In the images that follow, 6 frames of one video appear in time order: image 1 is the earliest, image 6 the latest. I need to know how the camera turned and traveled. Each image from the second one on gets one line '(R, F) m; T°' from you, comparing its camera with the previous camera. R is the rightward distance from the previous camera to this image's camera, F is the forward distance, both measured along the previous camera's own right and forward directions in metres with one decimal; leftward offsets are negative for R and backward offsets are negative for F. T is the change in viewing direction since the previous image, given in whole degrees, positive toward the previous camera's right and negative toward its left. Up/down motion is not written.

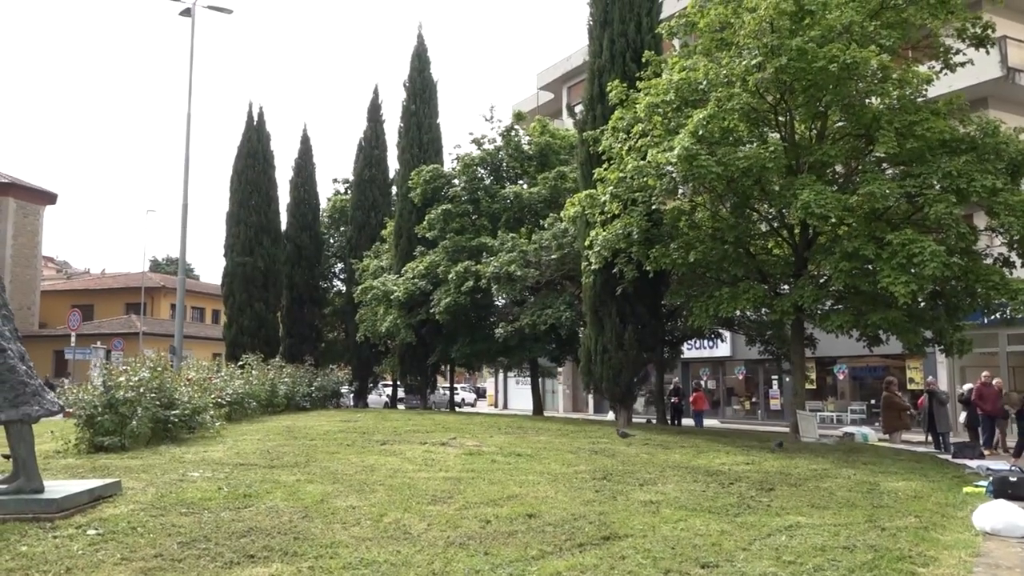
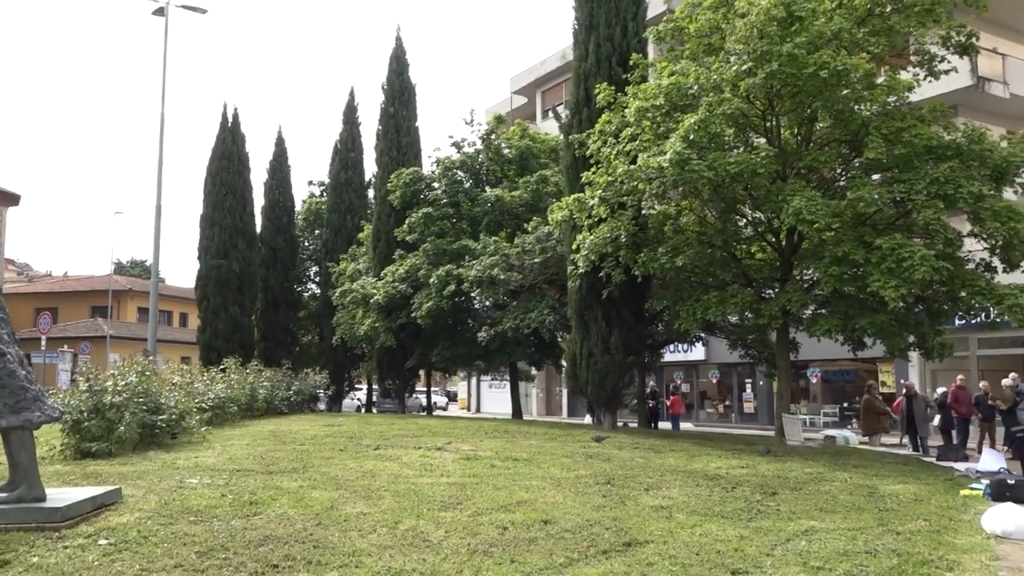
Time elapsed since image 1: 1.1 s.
(-0.3, +0.1) m; +2°
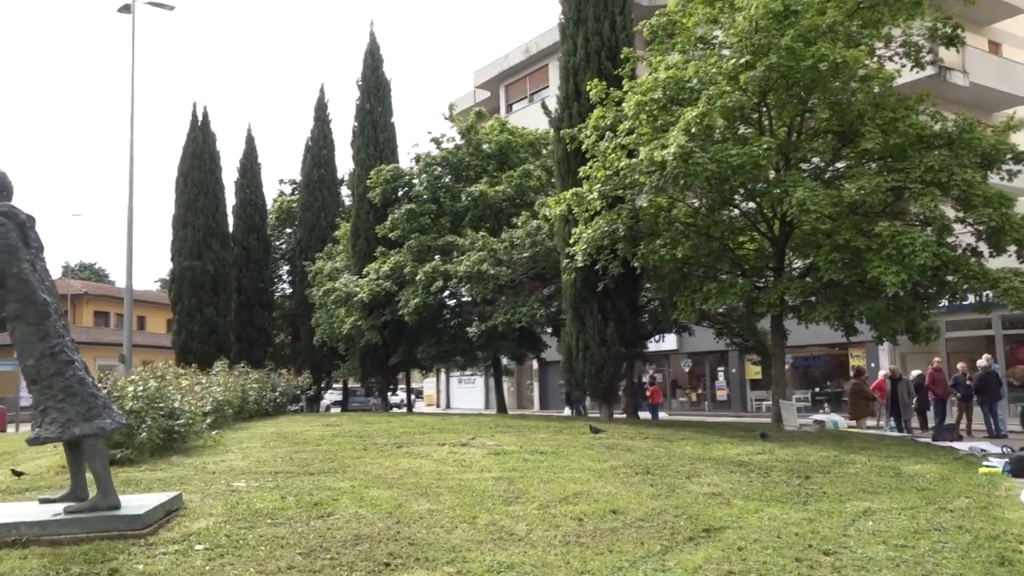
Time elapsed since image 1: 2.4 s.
(-0.7, -0.1) m; +3°
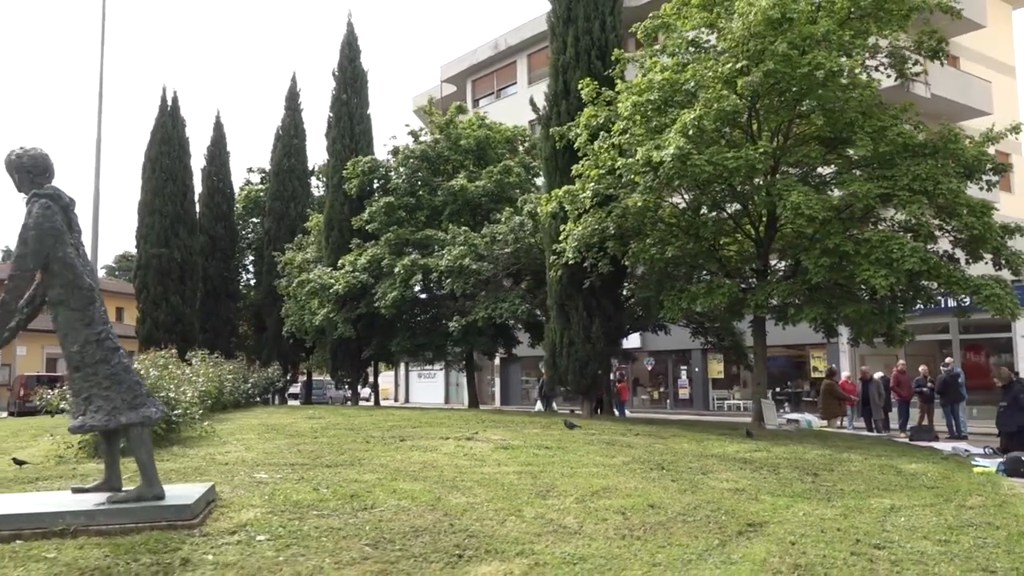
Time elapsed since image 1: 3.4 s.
(-0.6, 0.0) m; +3°
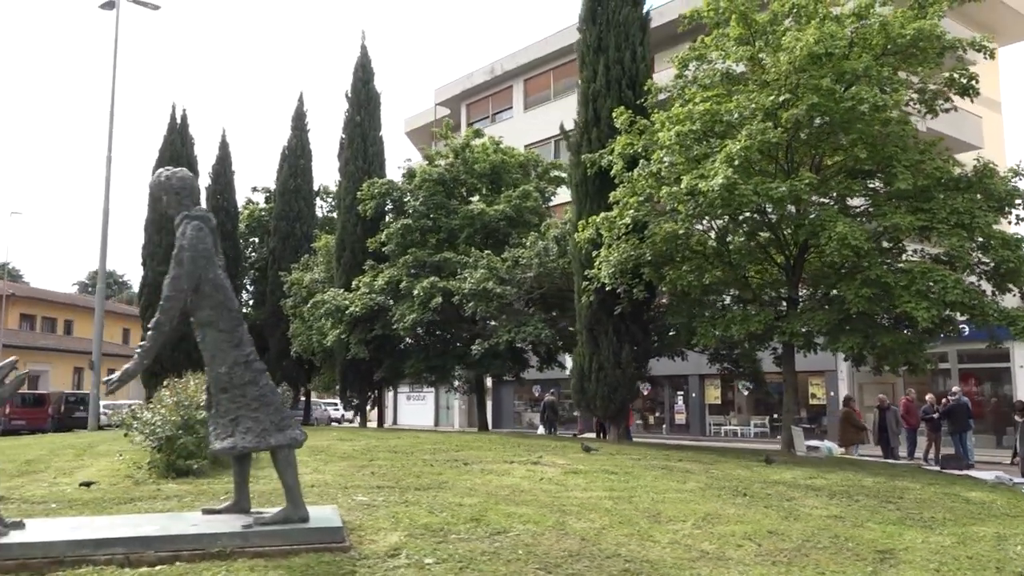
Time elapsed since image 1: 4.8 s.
(-1.0, -0.1) m; +1°
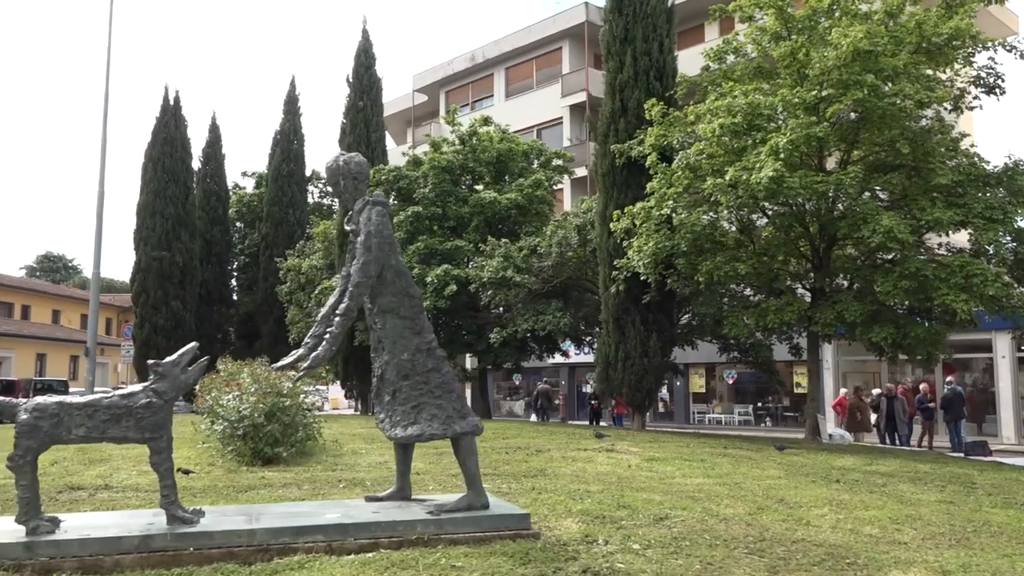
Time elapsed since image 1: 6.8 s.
(-1.4, 0.0) m; +3°
